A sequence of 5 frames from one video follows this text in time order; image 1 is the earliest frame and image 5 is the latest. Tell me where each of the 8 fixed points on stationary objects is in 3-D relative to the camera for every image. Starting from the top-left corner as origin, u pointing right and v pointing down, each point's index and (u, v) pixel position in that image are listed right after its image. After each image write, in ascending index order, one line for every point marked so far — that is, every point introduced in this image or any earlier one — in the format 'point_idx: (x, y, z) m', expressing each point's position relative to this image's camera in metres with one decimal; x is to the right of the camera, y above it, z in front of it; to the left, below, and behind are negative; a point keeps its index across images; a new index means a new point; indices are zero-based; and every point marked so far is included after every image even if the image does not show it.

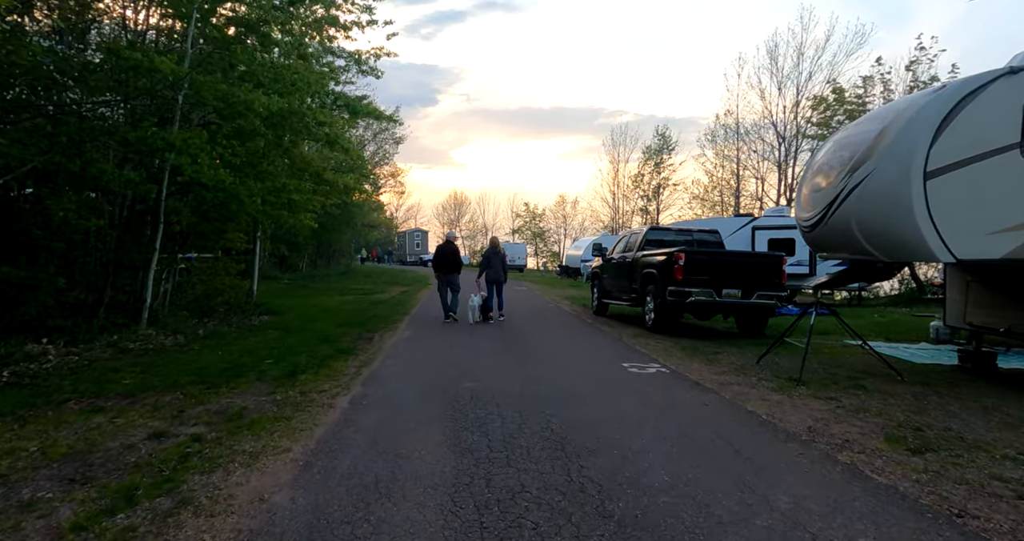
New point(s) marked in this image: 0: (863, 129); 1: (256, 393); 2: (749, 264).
0: (+3.9, +1.6, +7.1) m
1: (-2.8, -1.3, +7.0) m
2: (+4.4, +0.1, +11.8) m
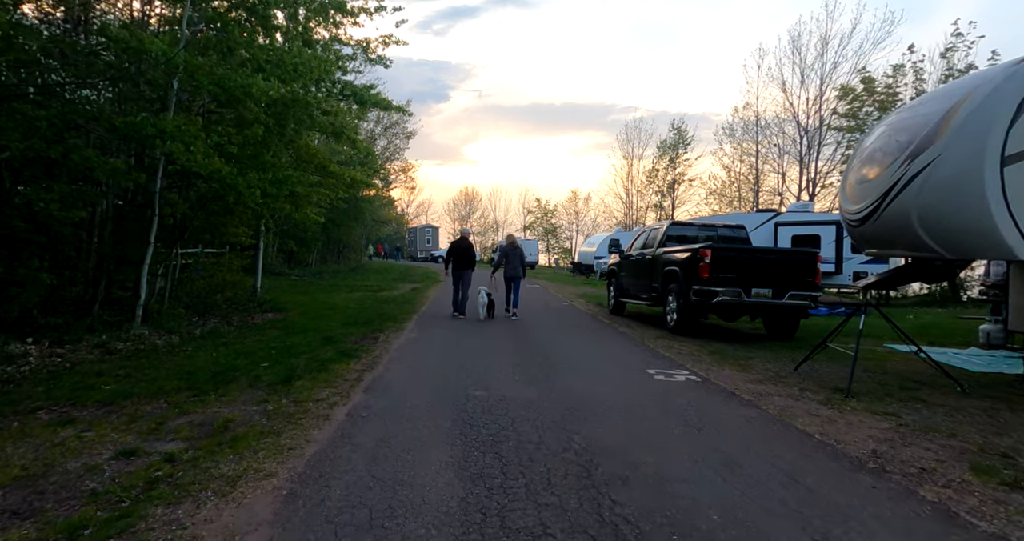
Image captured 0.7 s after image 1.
0: (+4.0, +1.6, +6.4) m
1: (-2.6, -1.3, +6.4) m
2: (+4.6, +0.1, +11.0) m
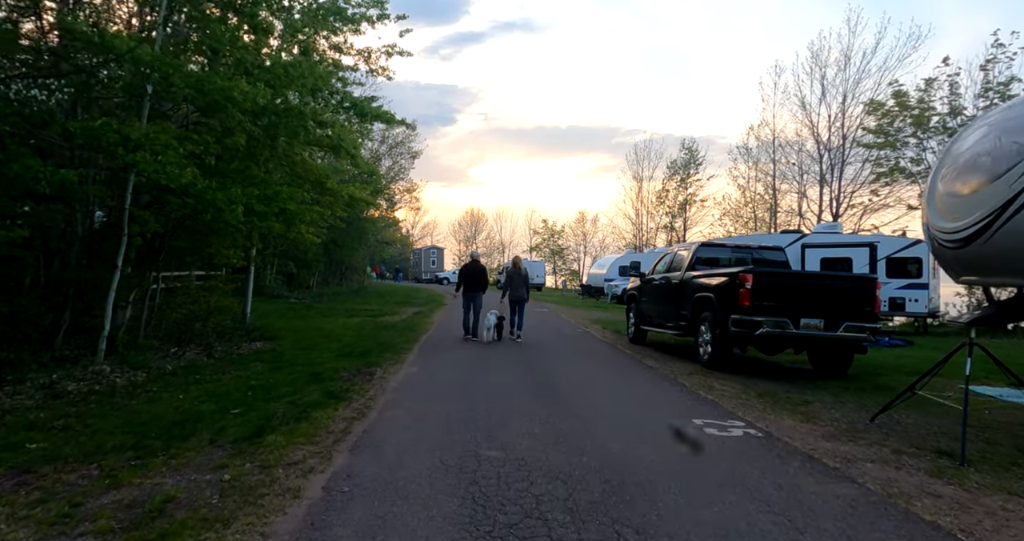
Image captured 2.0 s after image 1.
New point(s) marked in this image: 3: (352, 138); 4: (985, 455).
0: (+4.2, +1.3, +5.1) m
1: (-2.4, -1.5, +5.1) m
2: (+4.8, -0.3, +9.7) m
3: (-3.8, +3.2, +15.3) m
4: (+3.9, -1.5, +5.3) m
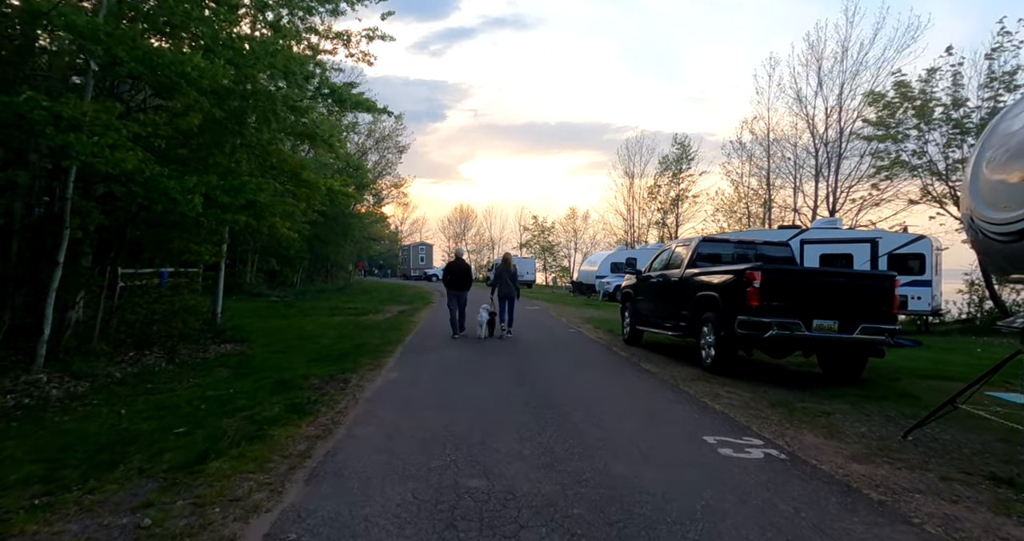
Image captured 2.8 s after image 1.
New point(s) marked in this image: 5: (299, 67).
0: (+4.1, +1.3, +4.3) m
1: (-2.5, -1.5, +4.2) m
2: (+4.6, -0.2, +8.9) m
3: (-4.1, +3.2, +14.4) m
4: (+3.8, -1.5, +4.5) m
5: (-4.0, +3.9, +12.2) m
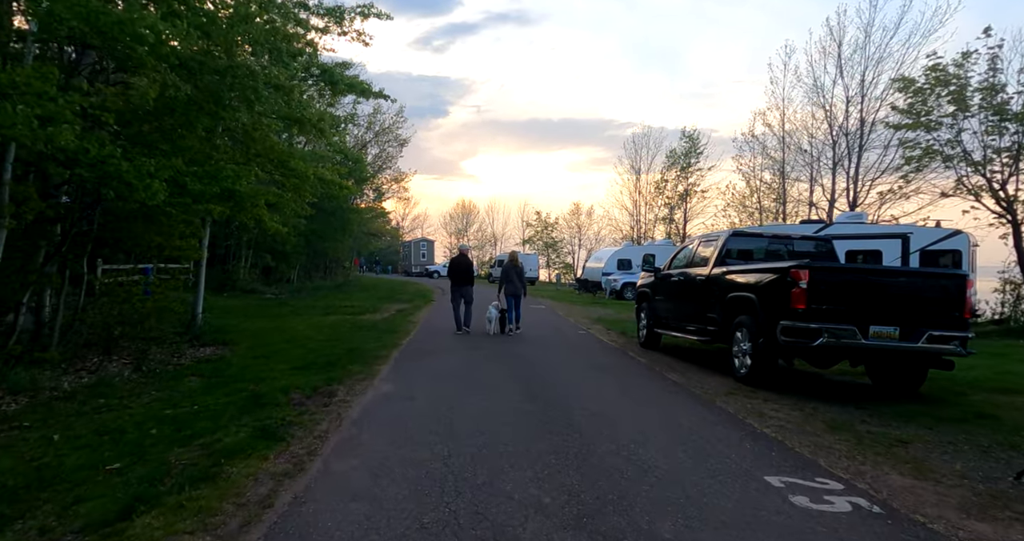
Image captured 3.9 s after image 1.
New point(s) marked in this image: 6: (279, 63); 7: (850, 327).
0: (+4.2, +1.3, +3.1) m
1: (-2.4, -1.5, +3.0) m
2: (+4.8, -0.2, +7.7) m
3: (-3.9, +3.3, +13.2) m
4: (+3.9, -1.5, +3.3) m
5: (-3.9, +3.9, +11.0) m
6: (-4.1, +3.6, +11.1) m
7: (+4.0, -0.7, +7.6) m
